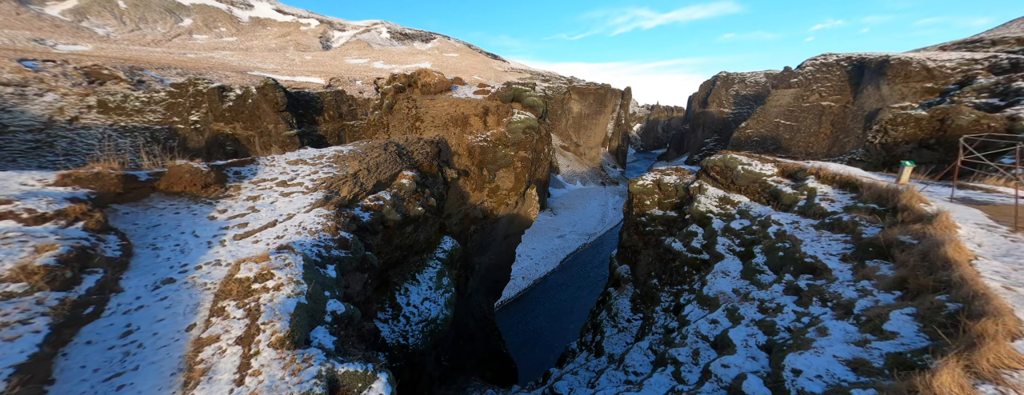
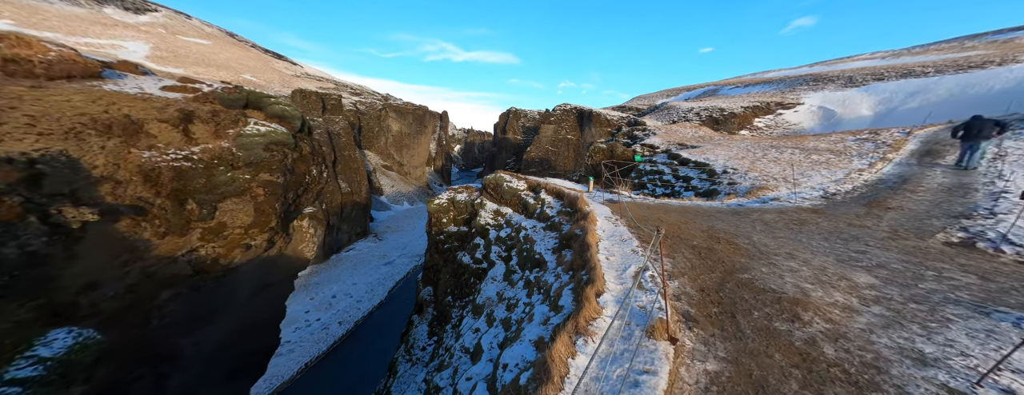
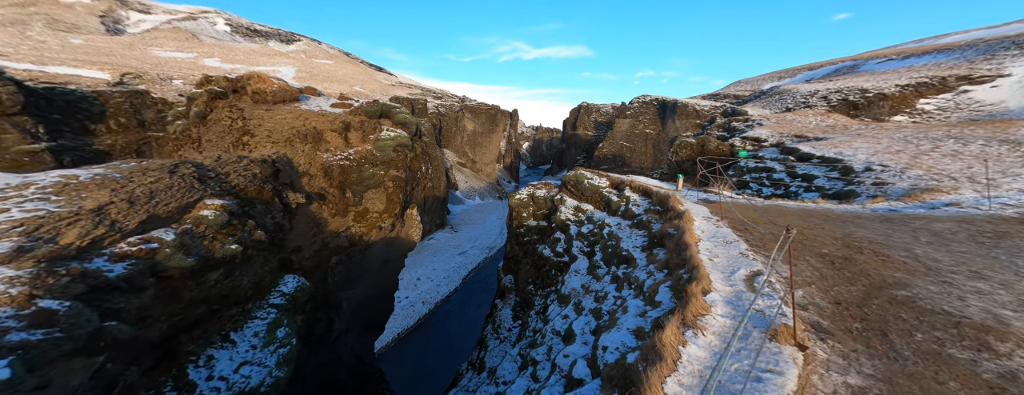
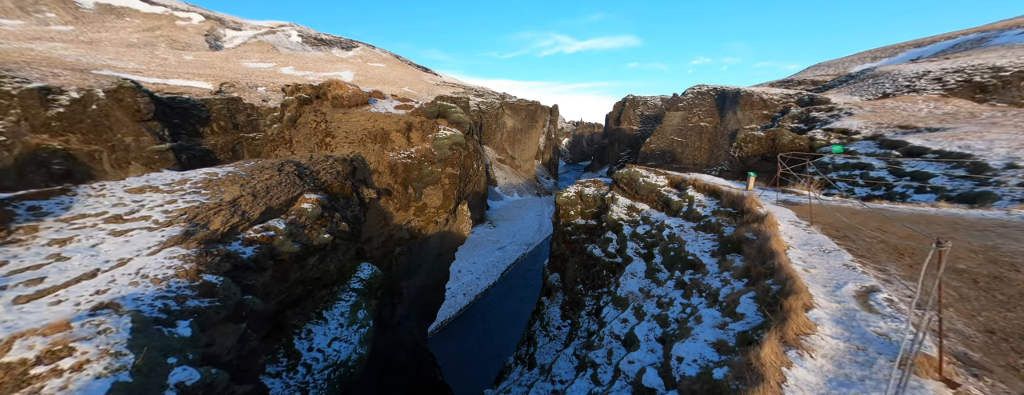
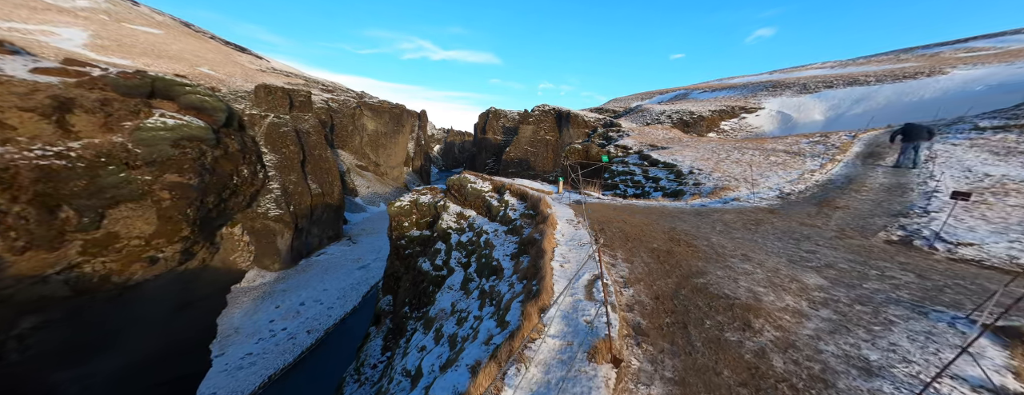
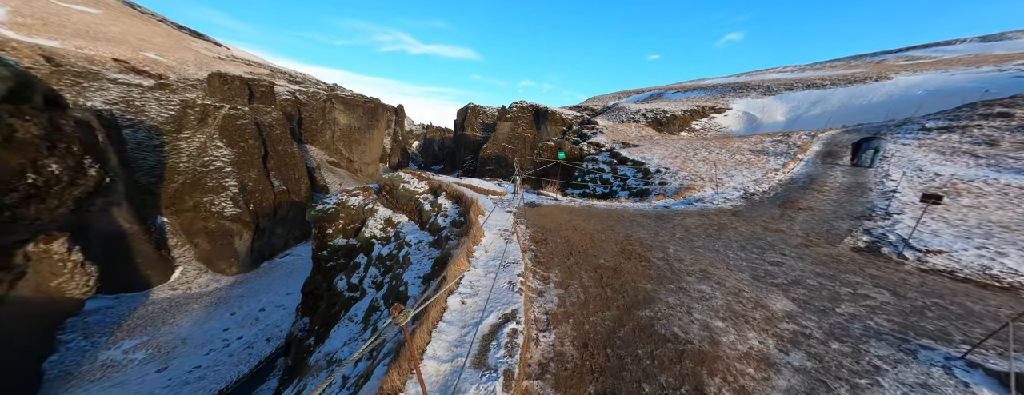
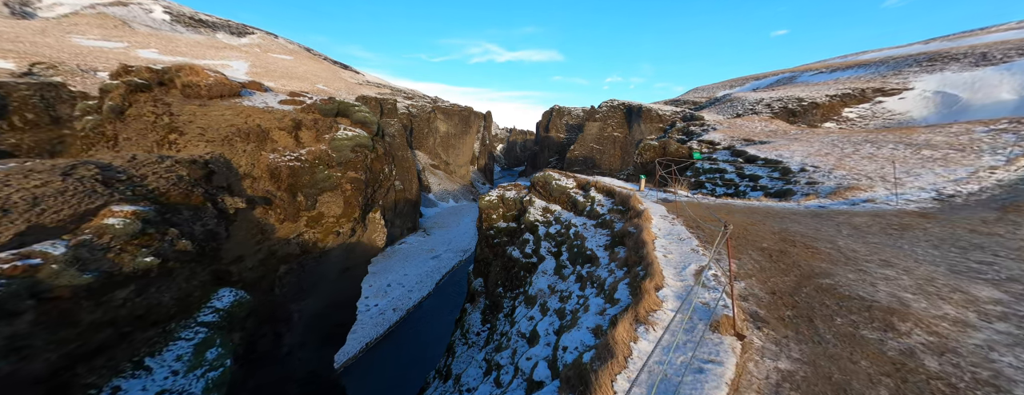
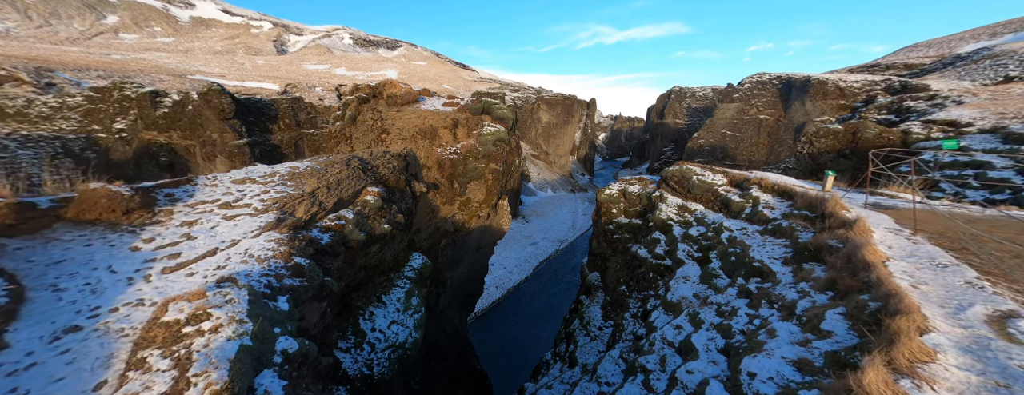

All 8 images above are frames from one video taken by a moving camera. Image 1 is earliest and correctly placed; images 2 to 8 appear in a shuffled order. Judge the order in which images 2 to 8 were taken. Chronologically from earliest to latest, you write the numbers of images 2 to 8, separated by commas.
8, 4, 3, 7, 2, 5, 6
